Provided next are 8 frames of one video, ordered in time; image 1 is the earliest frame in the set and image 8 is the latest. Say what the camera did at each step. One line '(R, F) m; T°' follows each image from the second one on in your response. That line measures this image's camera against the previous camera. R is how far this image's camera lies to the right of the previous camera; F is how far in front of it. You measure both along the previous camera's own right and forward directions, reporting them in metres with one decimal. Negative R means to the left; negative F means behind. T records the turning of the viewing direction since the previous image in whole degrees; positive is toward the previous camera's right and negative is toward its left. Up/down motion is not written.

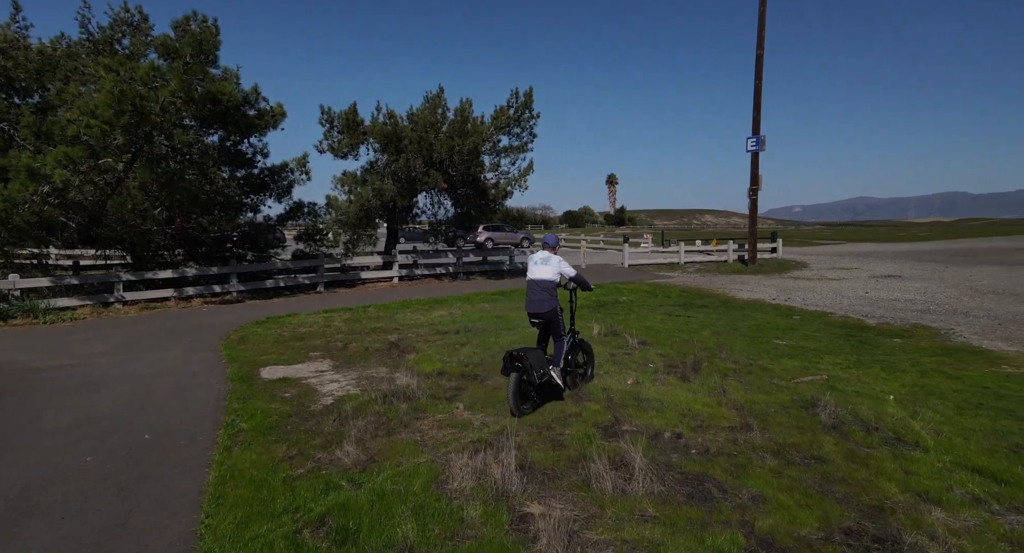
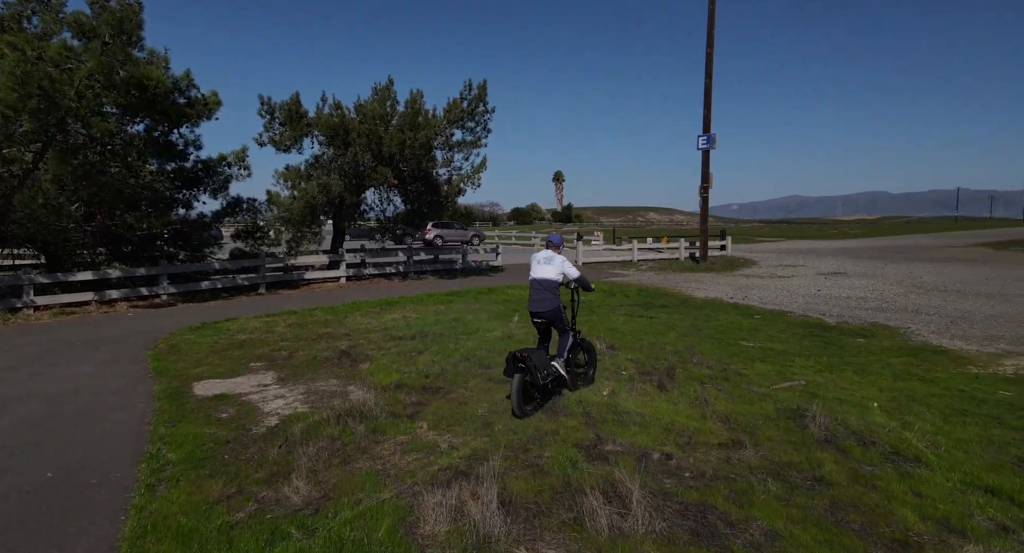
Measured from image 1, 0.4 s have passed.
(-0.2, +0.5) m; +5°
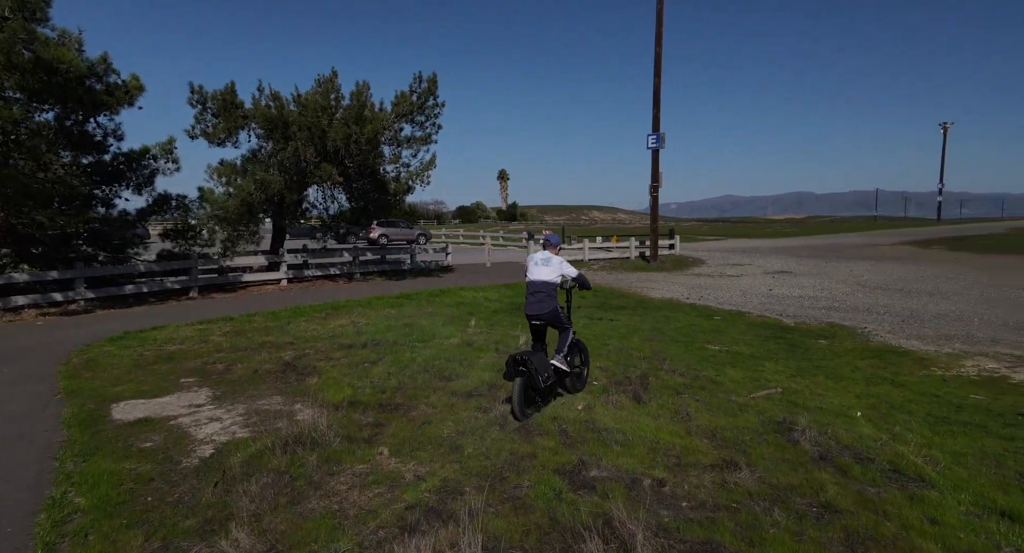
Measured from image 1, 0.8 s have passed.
(-0.2, +0.5) m; +5°
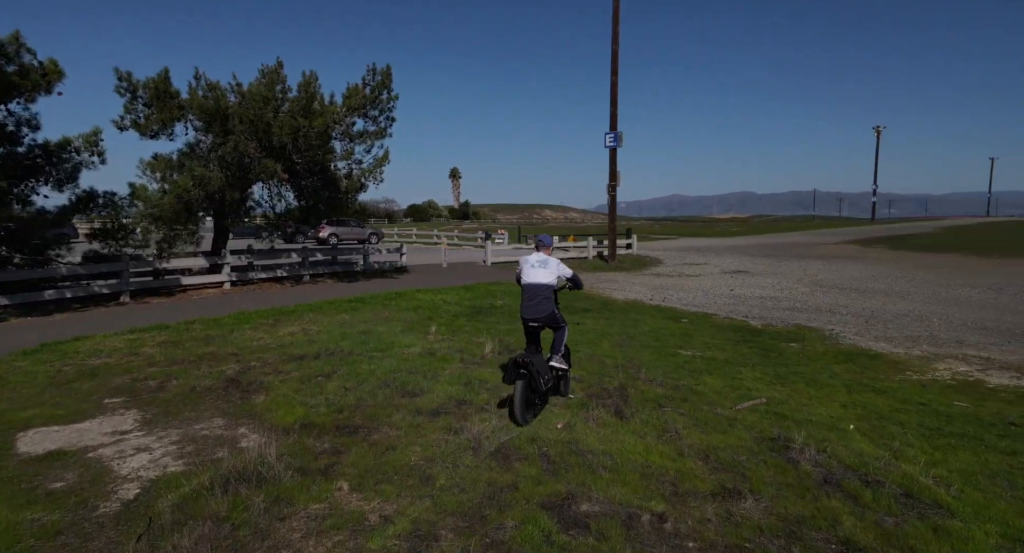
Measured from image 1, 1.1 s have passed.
(-0.2, +0.5) m; +5°
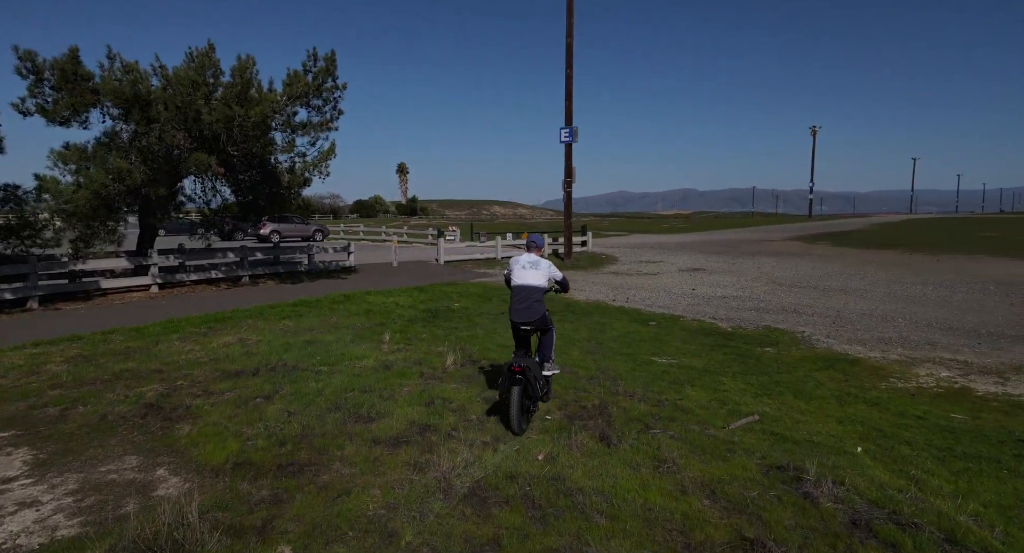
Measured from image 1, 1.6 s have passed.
(-0.2, +0.7) m; +5°
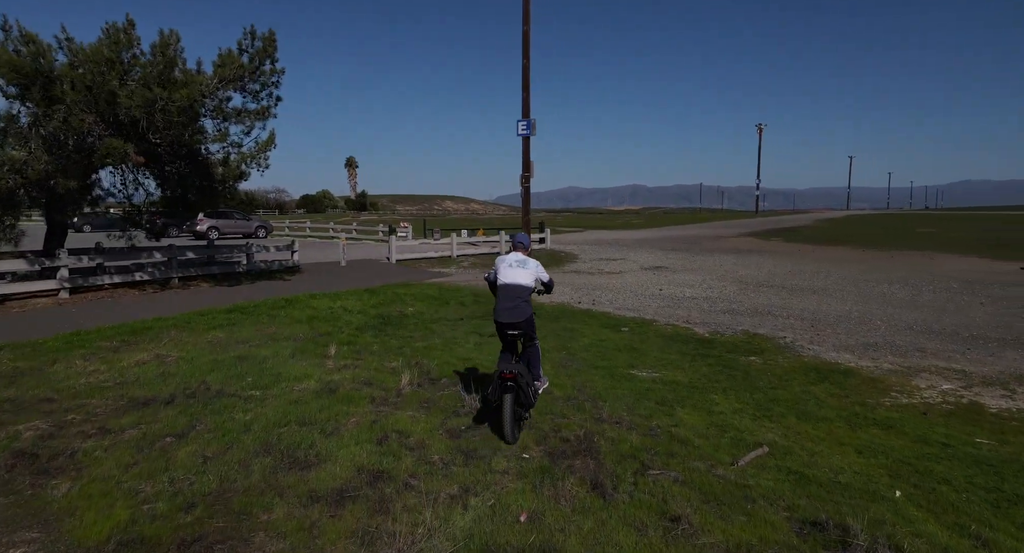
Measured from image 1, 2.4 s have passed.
(-0.1, +0.9) m; +5°
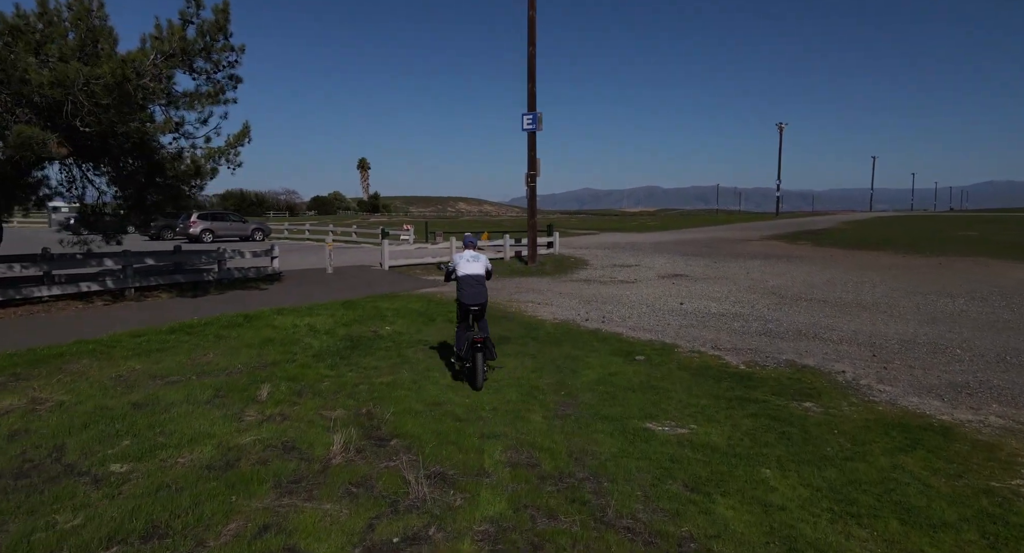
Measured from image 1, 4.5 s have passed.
(+0.3, +1.8) m; -1°
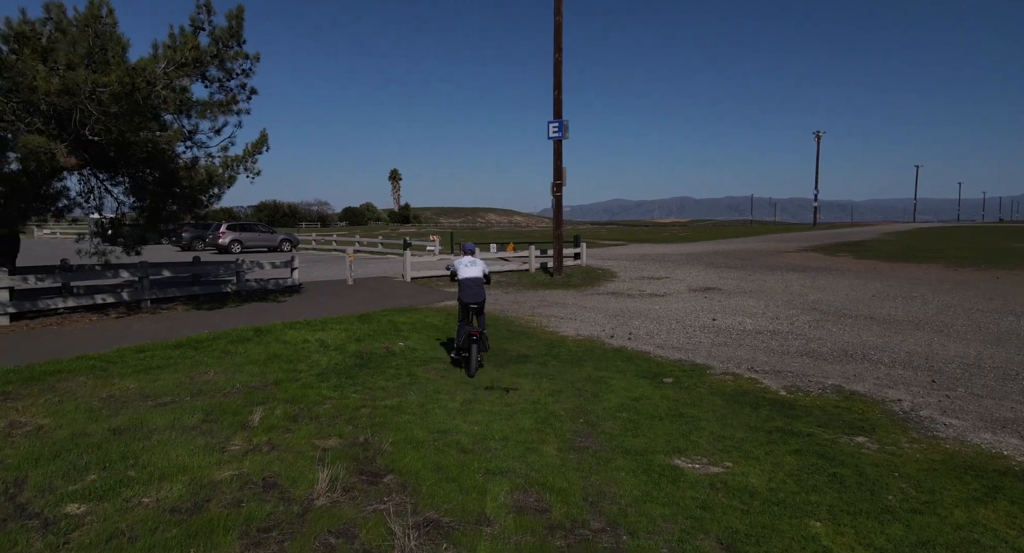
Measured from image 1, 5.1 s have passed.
(+0.2, +0.6) m; -3°
